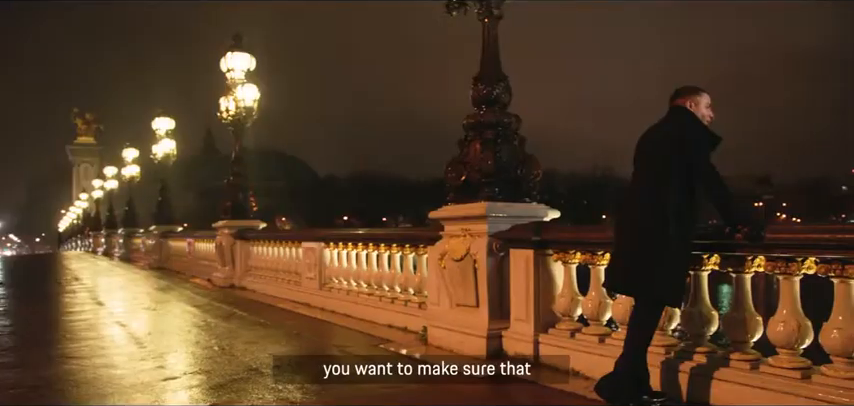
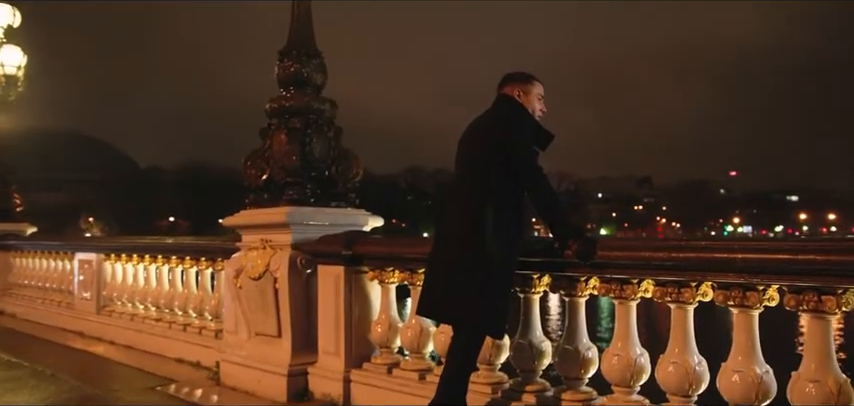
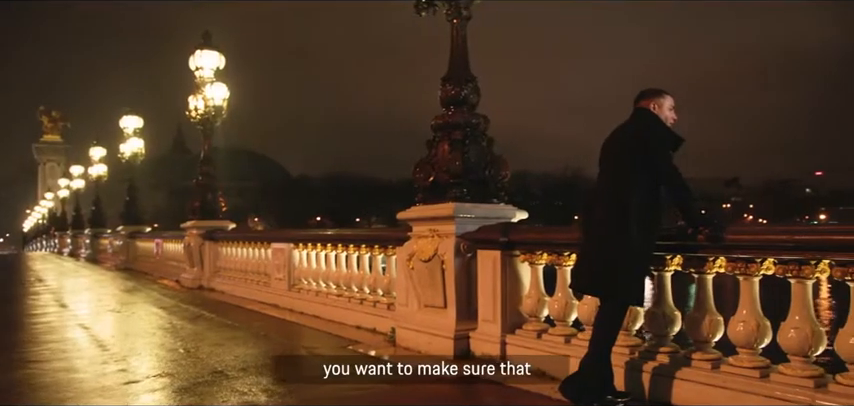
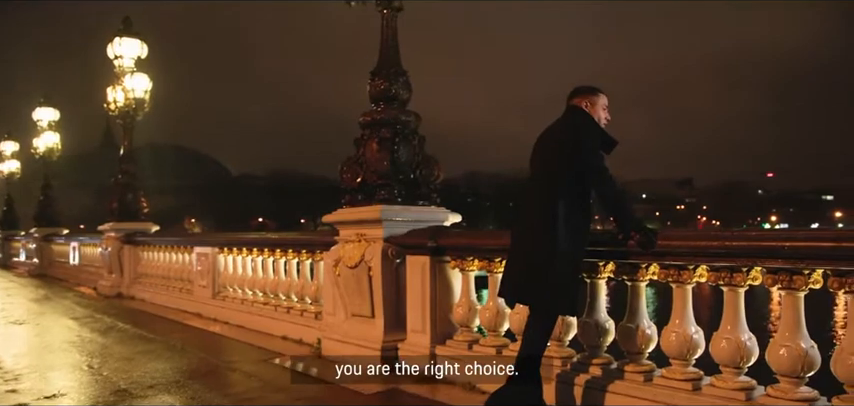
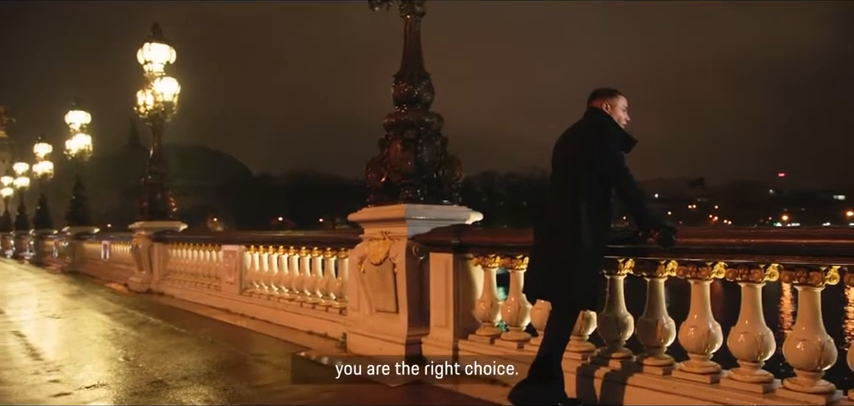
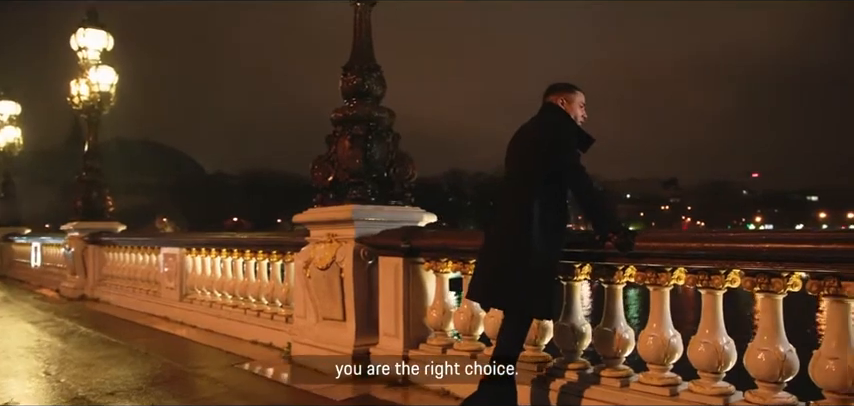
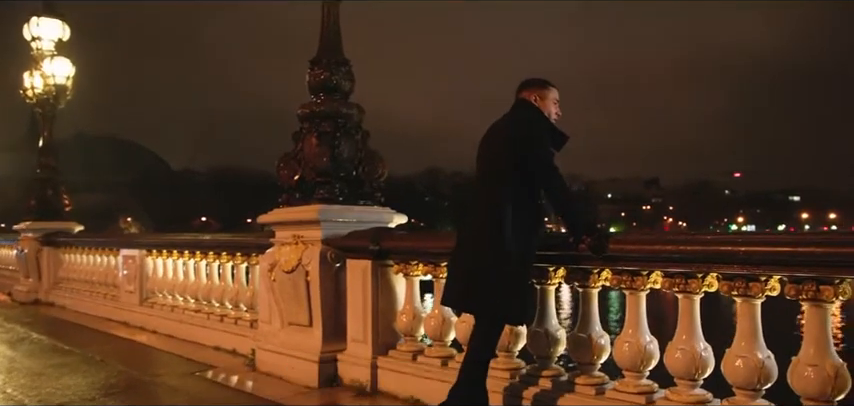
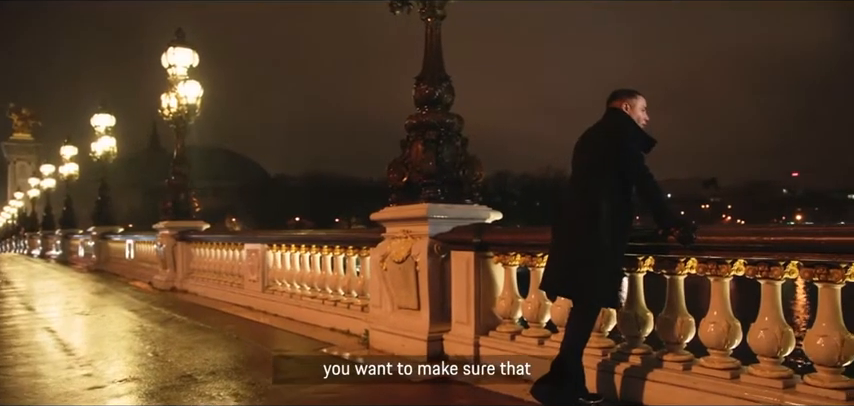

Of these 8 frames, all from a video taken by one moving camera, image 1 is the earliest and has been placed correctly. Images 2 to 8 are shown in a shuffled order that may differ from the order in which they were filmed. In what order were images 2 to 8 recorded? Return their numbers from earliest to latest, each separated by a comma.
3, 8, 5, 4, 6, 7, 2
